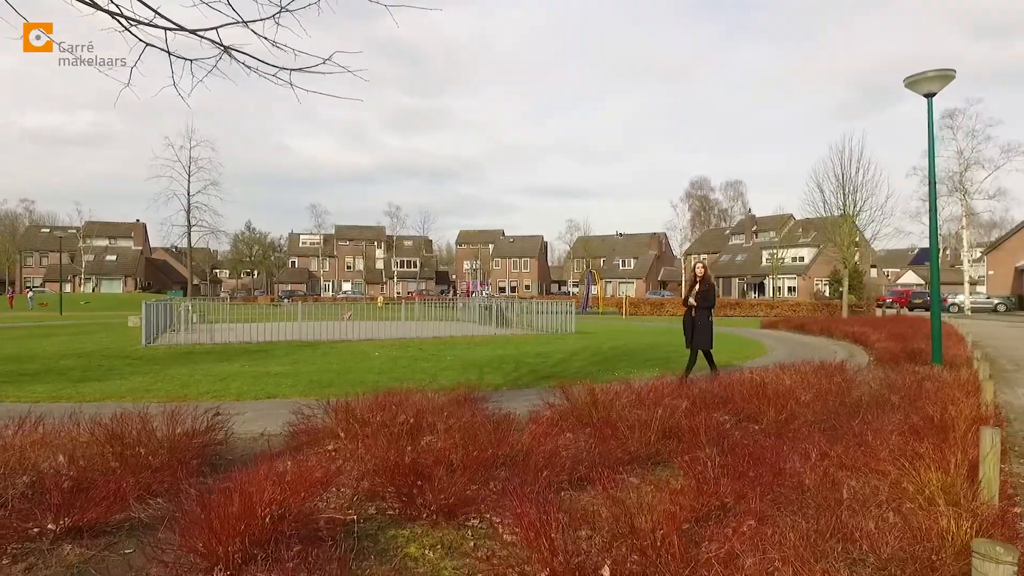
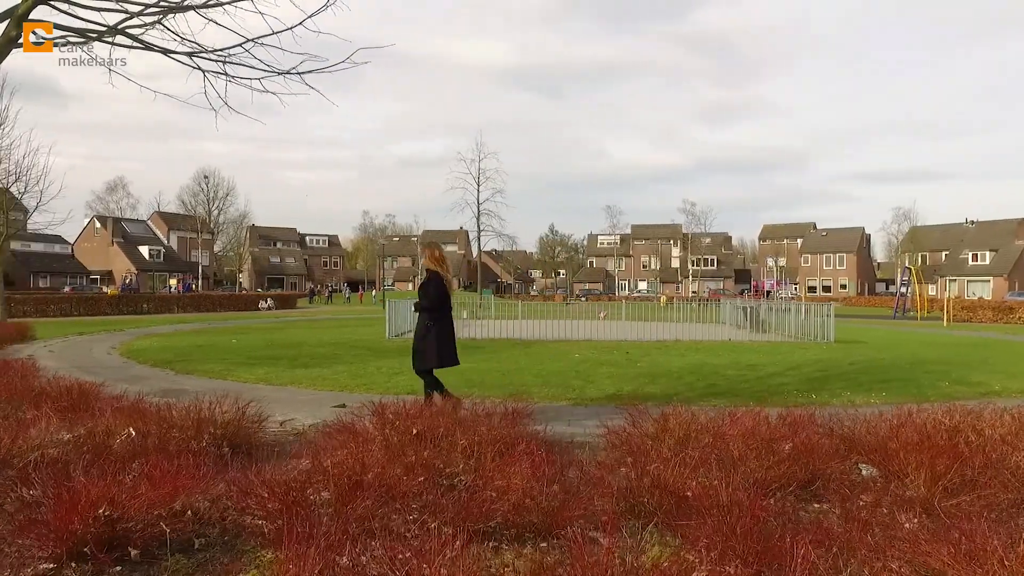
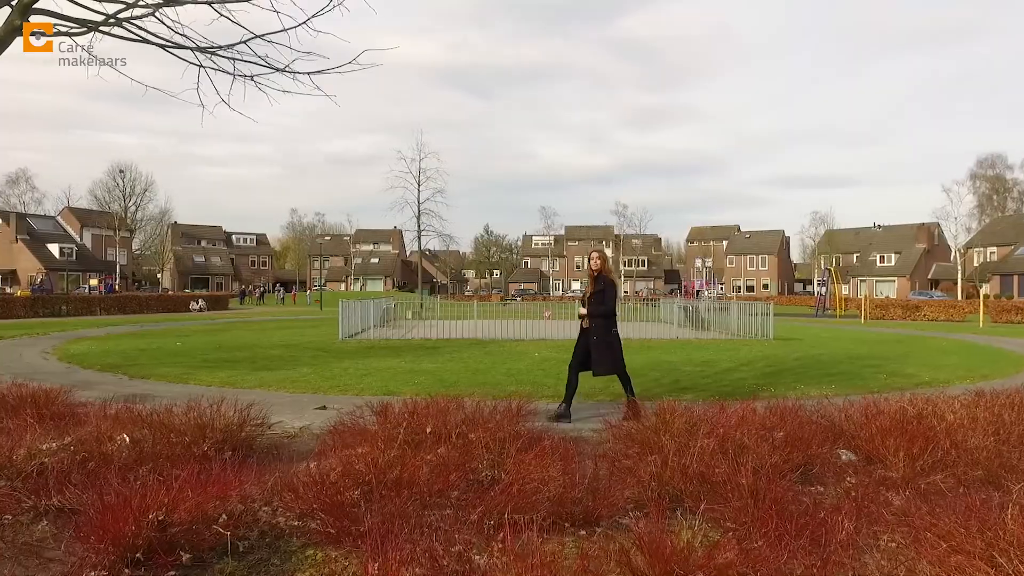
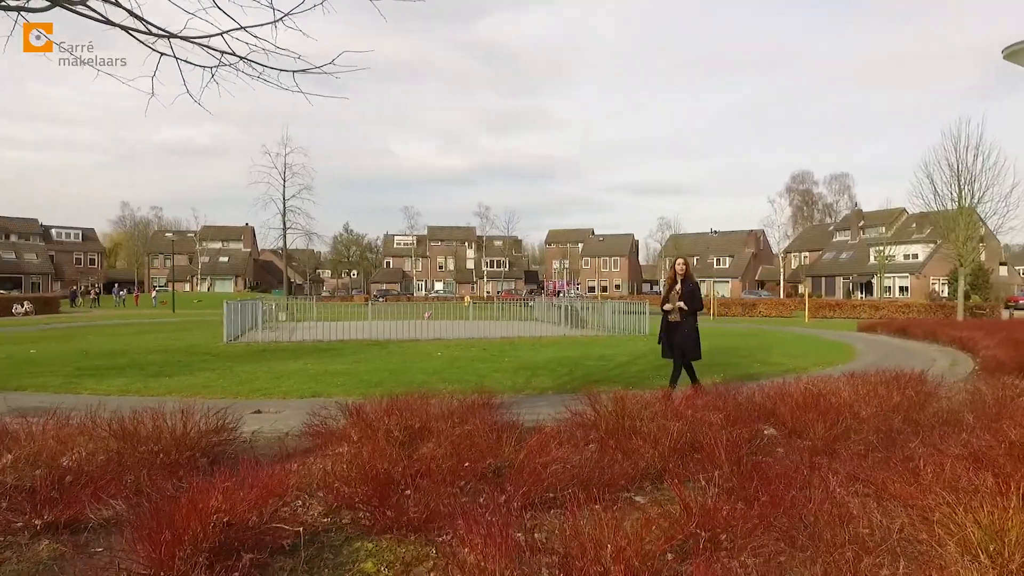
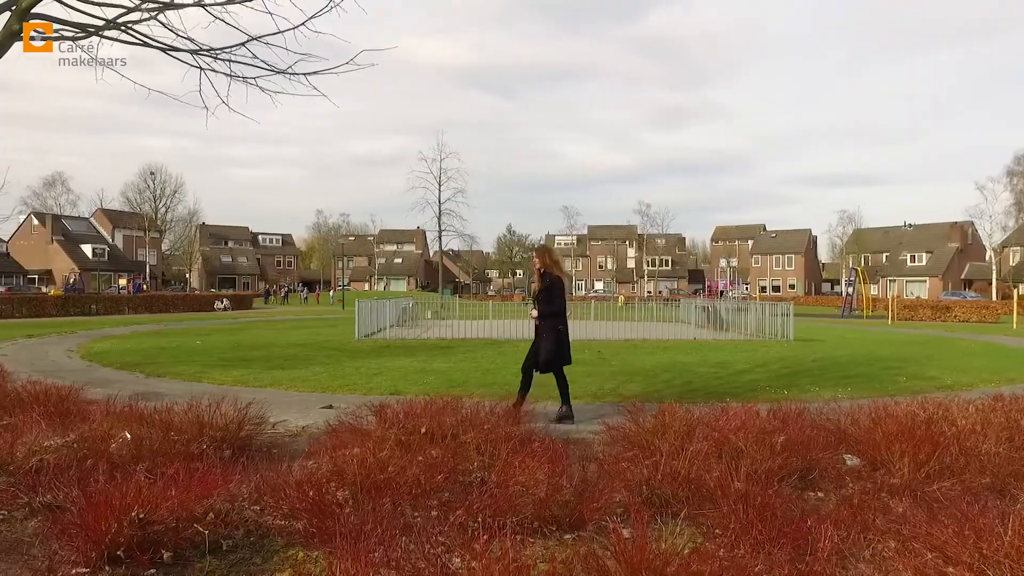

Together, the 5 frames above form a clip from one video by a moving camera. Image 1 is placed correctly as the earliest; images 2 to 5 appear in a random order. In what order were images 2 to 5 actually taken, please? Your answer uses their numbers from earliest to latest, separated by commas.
4, 3, 5, 2
